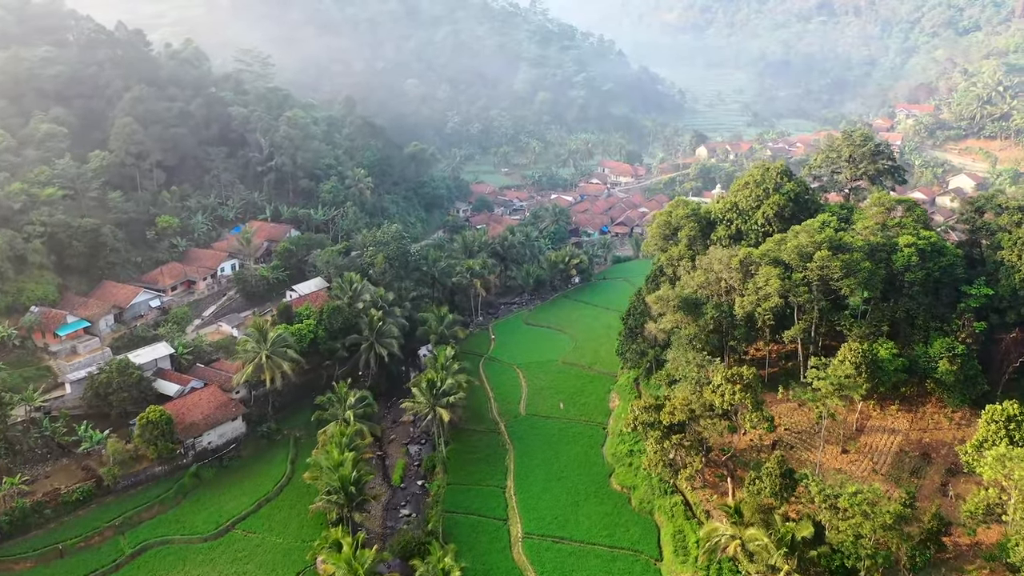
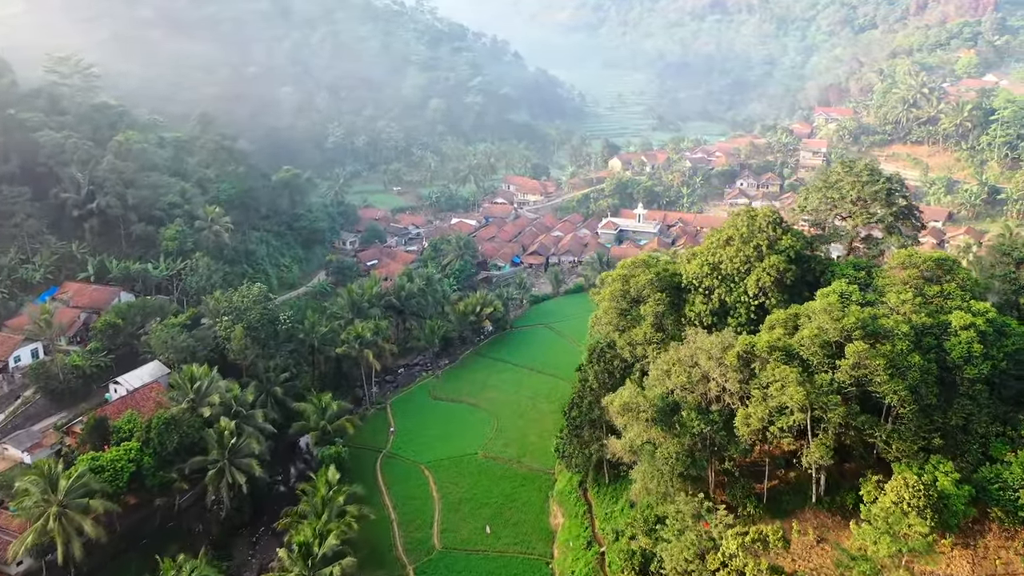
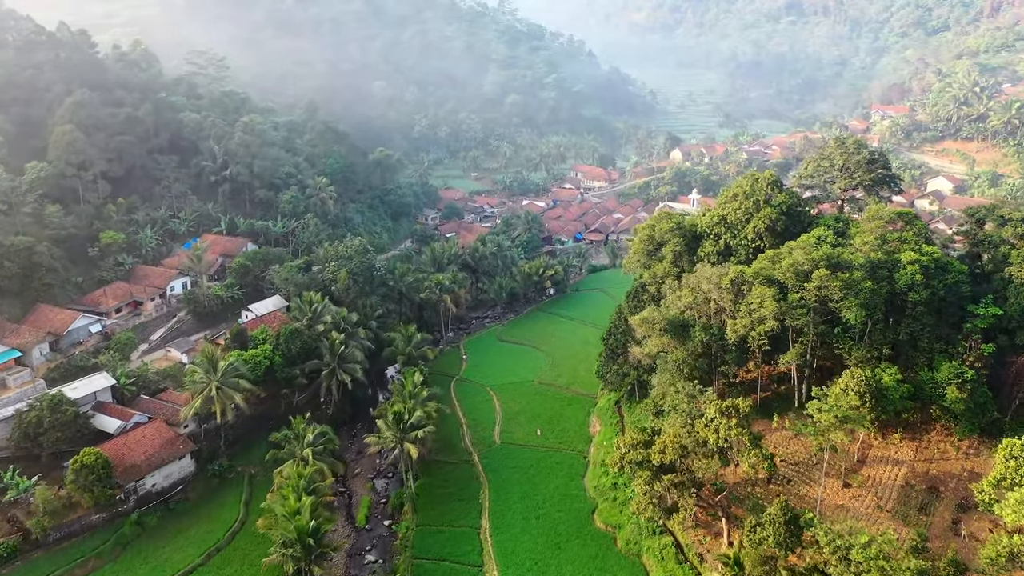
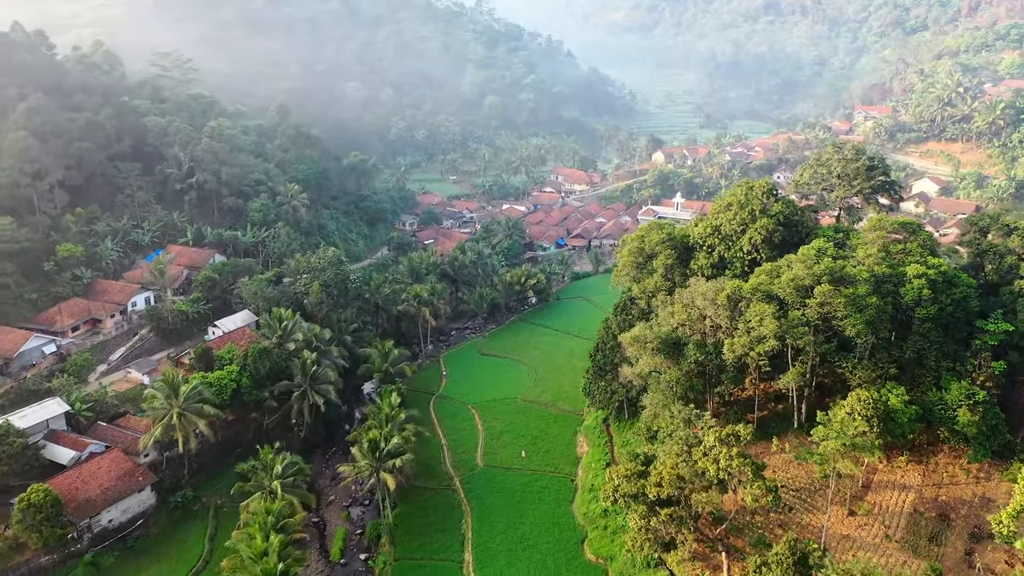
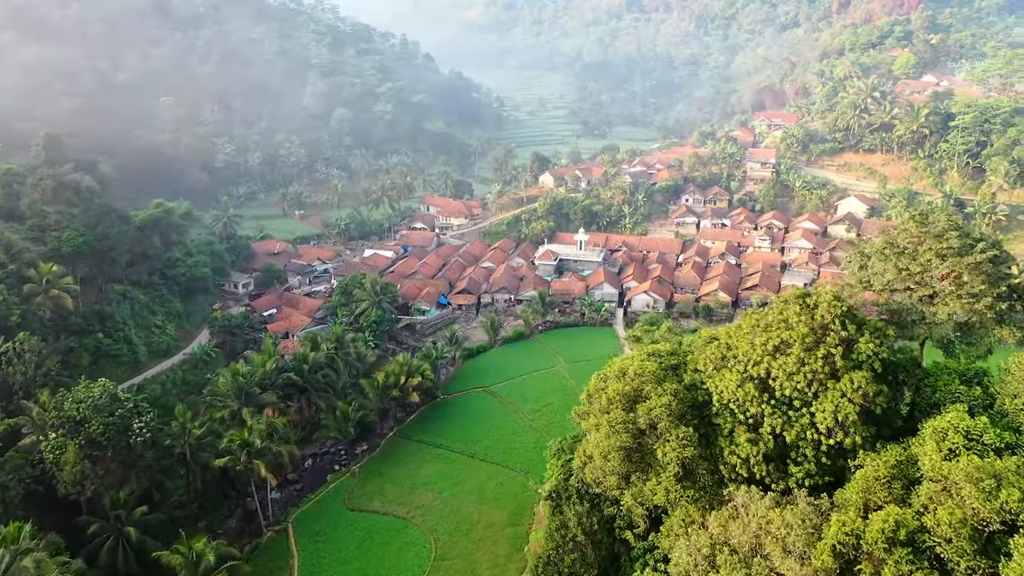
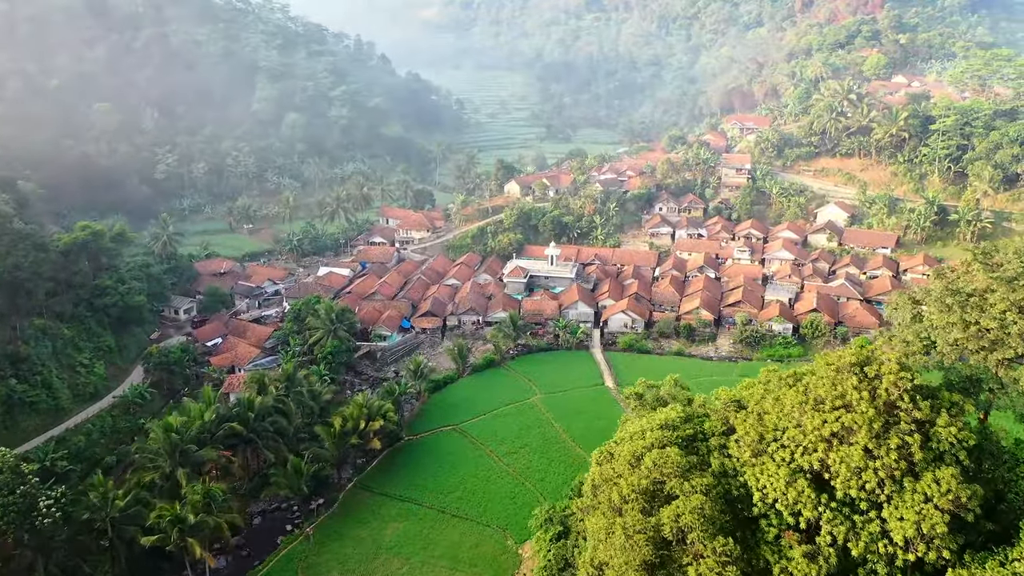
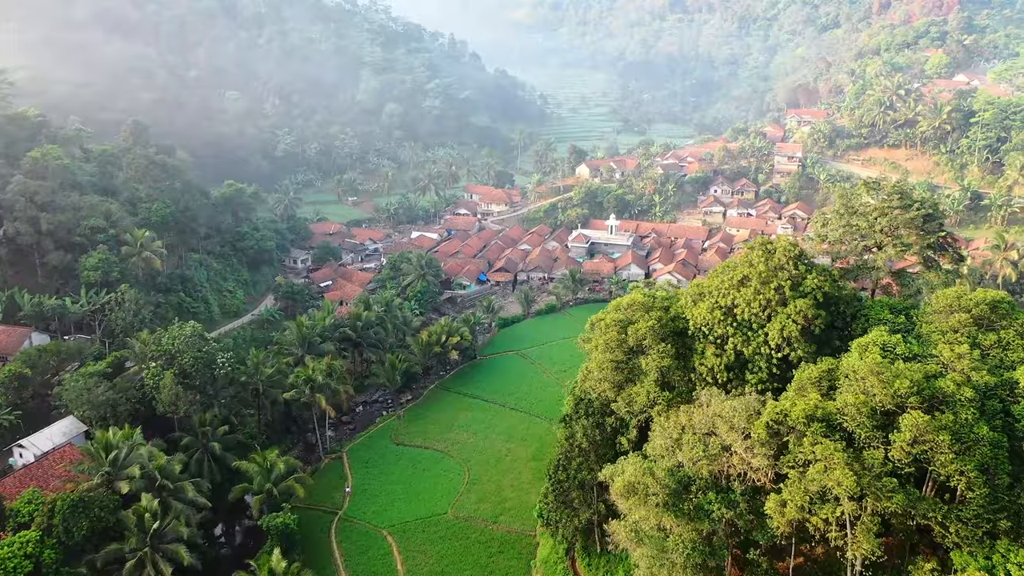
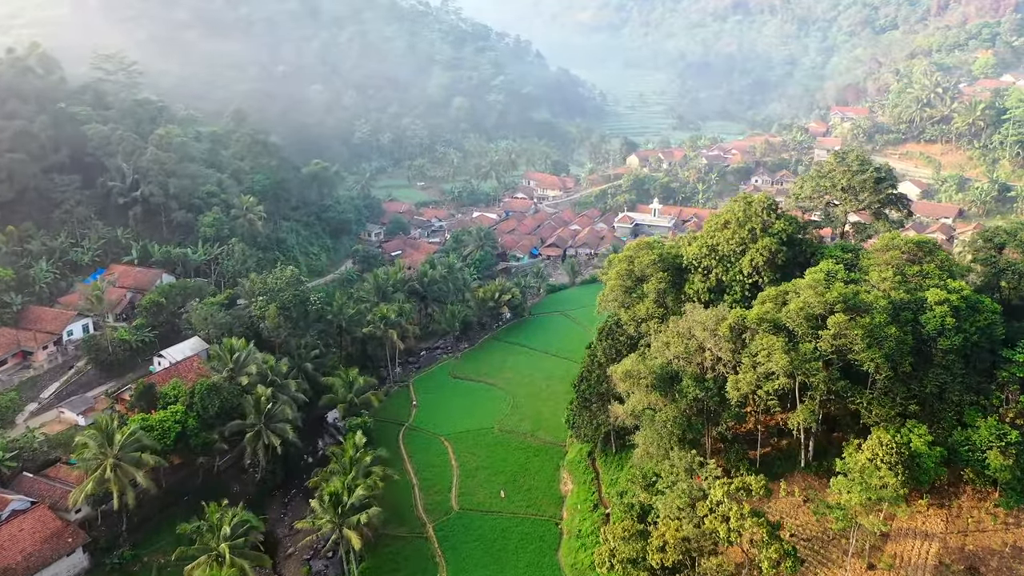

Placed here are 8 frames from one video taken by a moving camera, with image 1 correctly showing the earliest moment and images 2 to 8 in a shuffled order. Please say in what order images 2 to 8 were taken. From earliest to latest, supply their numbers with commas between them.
3, 4, 8, 2, 7, 5, 6
